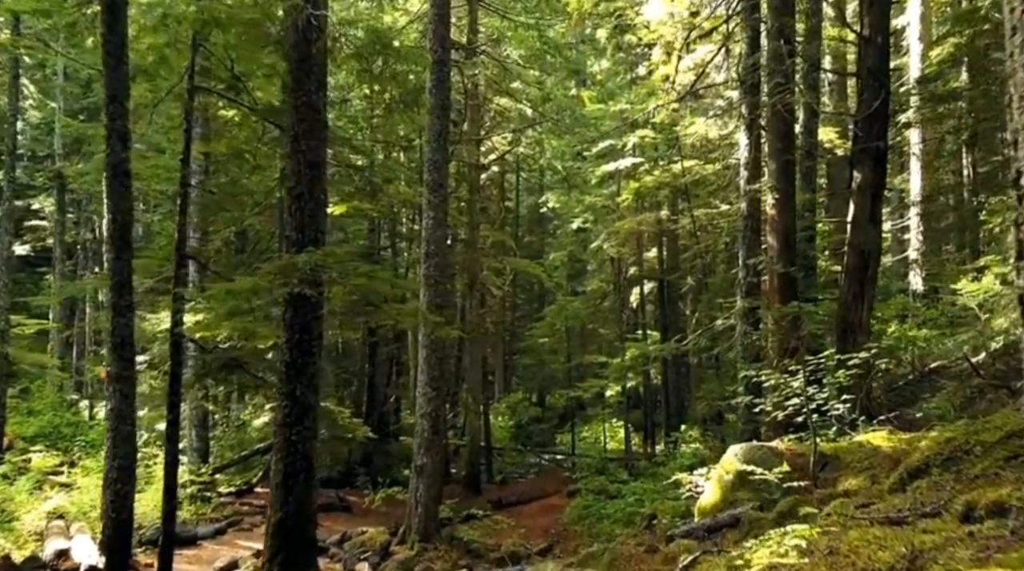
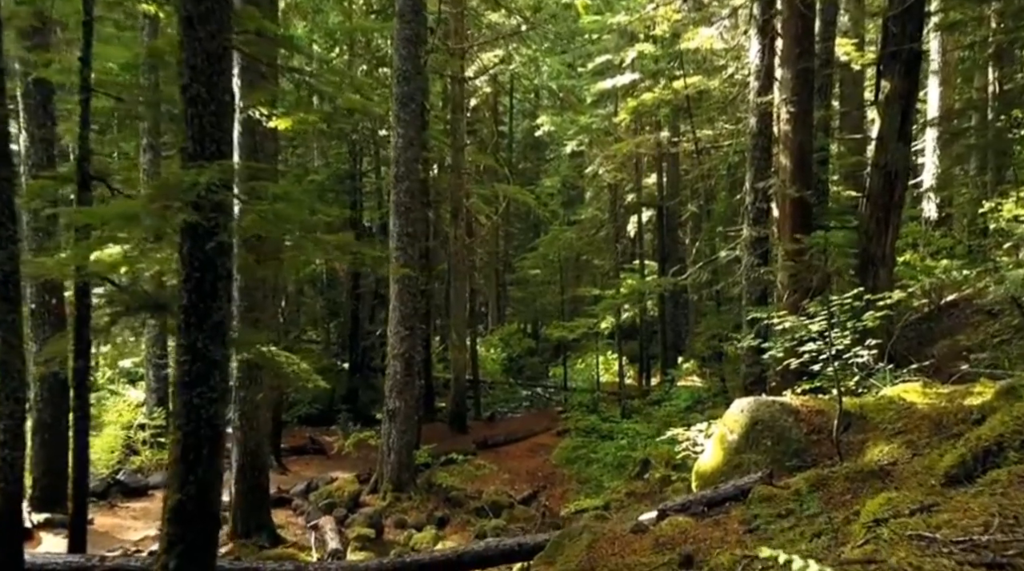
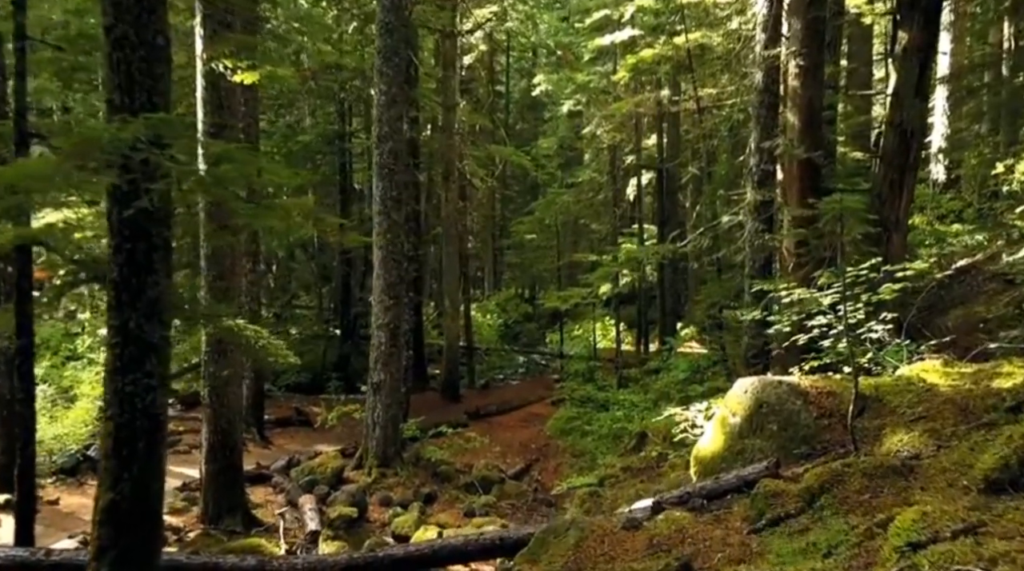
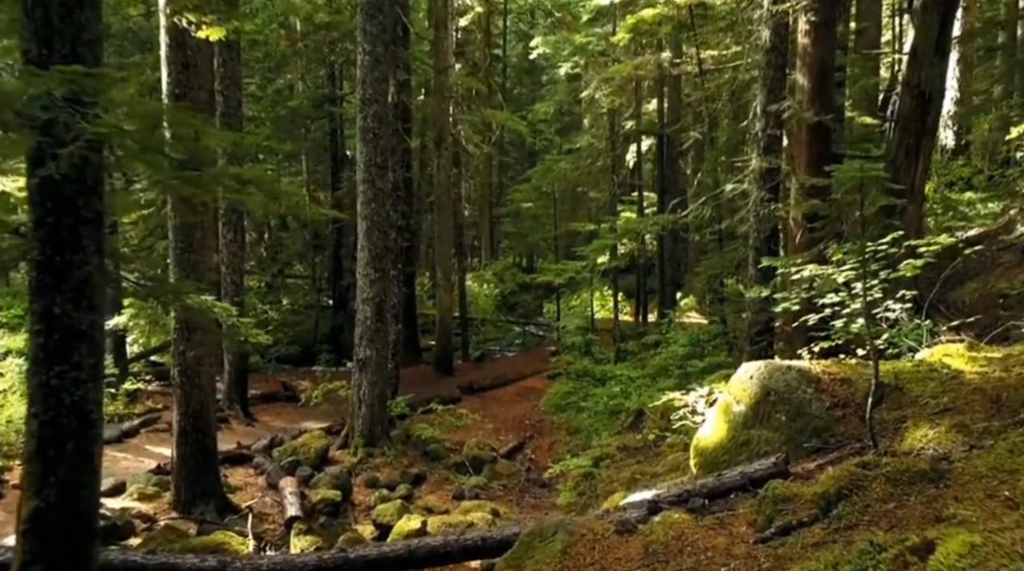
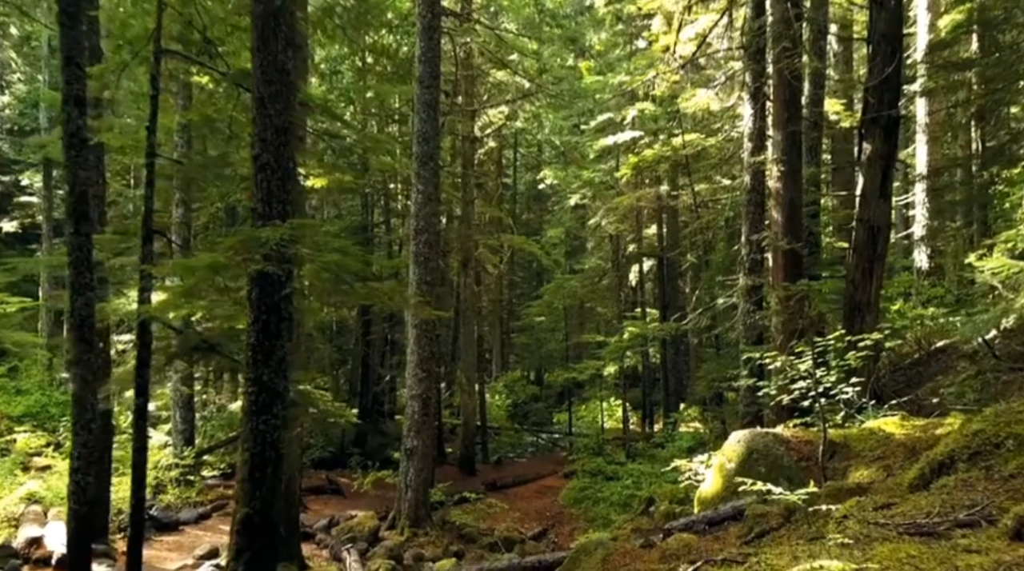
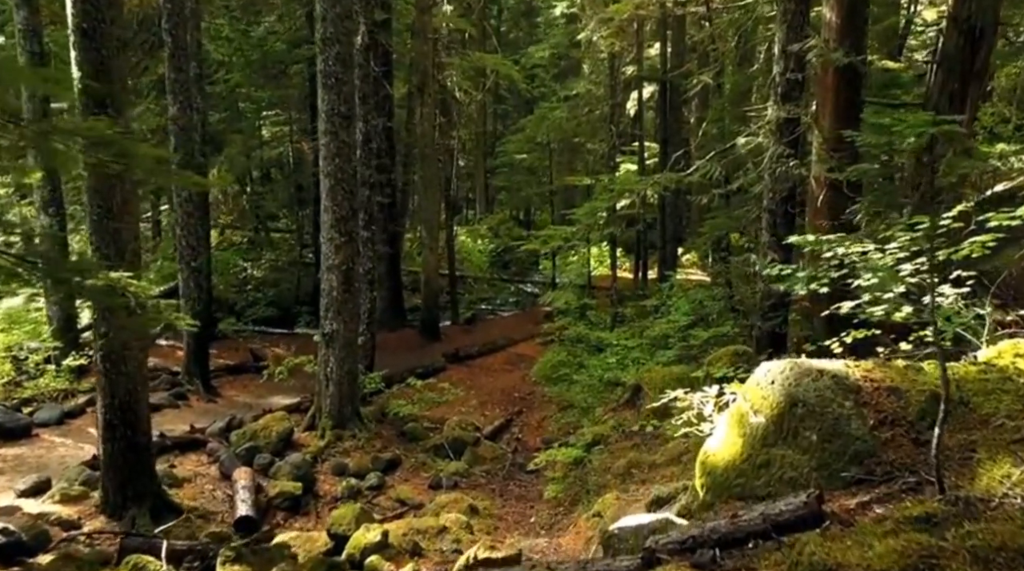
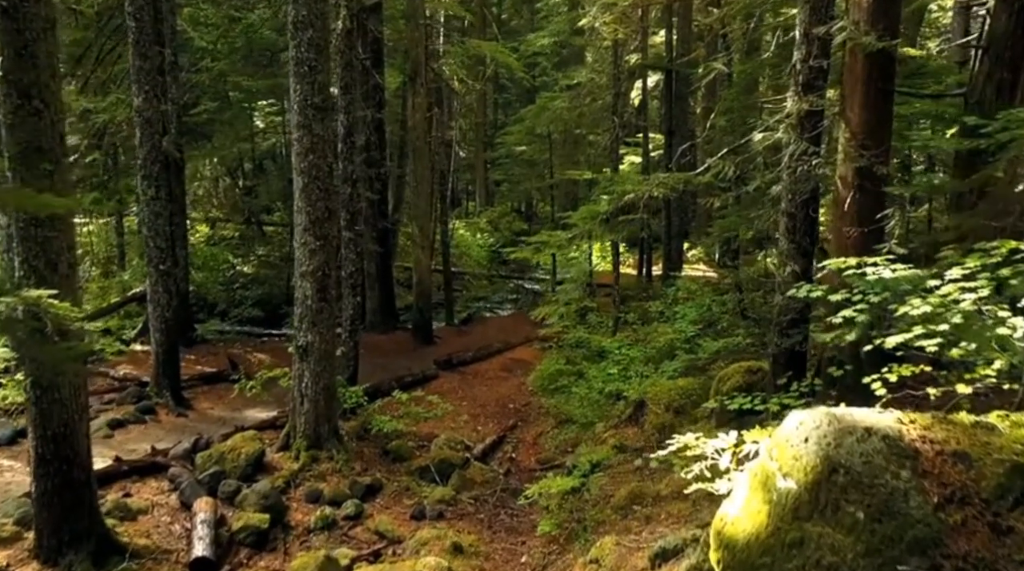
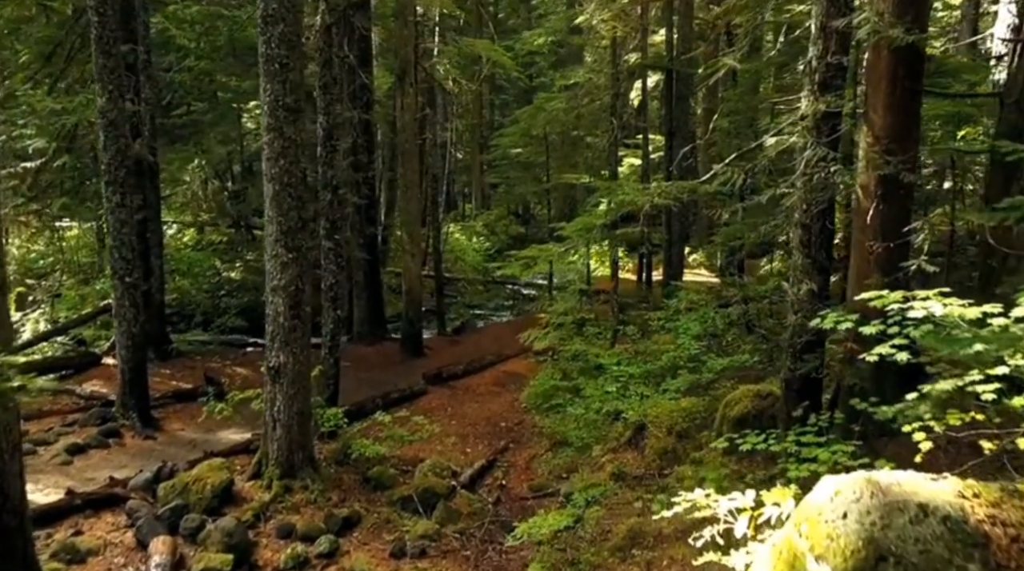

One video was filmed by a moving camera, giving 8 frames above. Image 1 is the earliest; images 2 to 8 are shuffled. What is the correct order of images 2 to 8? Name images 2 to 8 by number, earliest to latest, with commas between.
5, 2, 3, 4, 6, 7, 8
